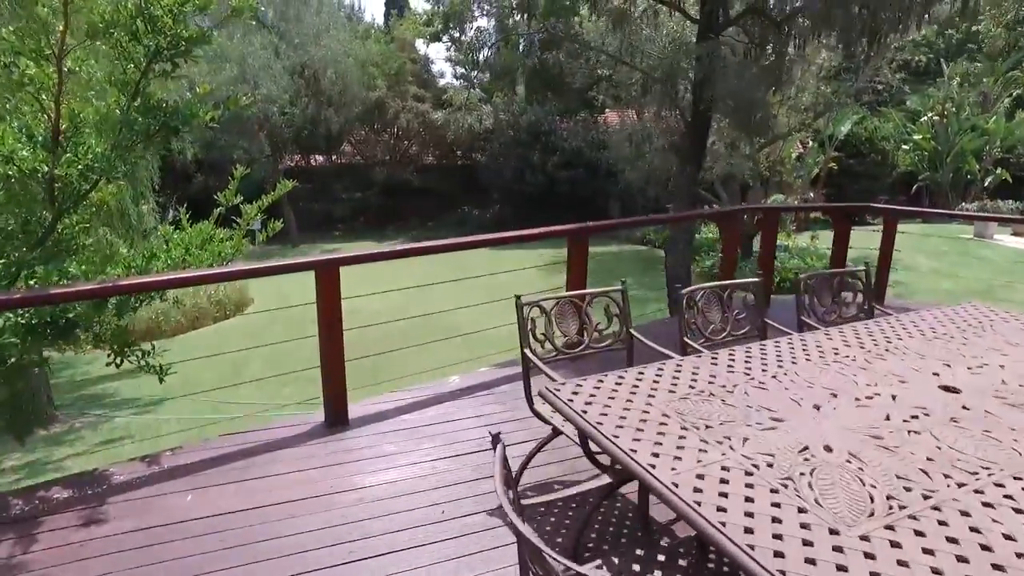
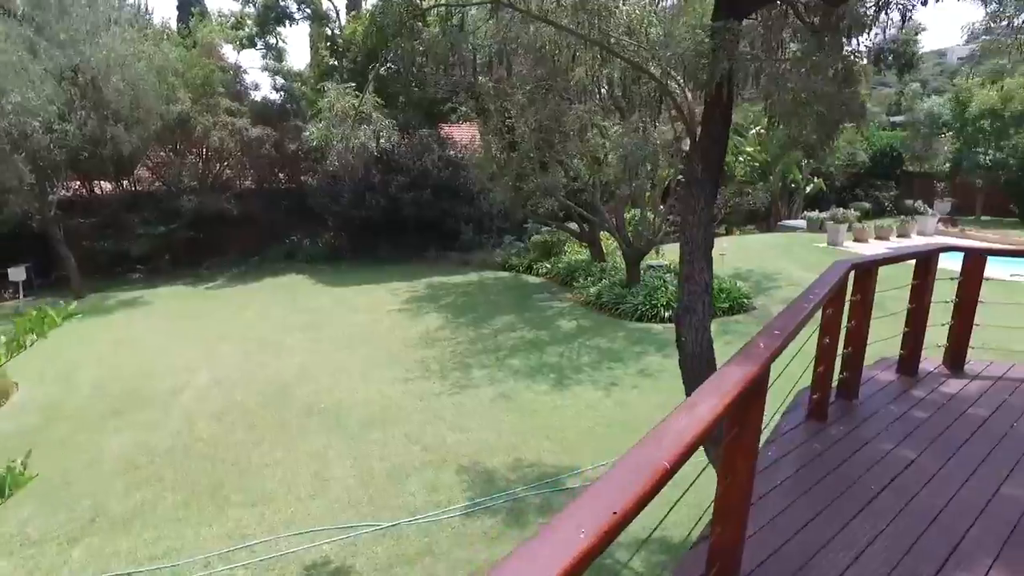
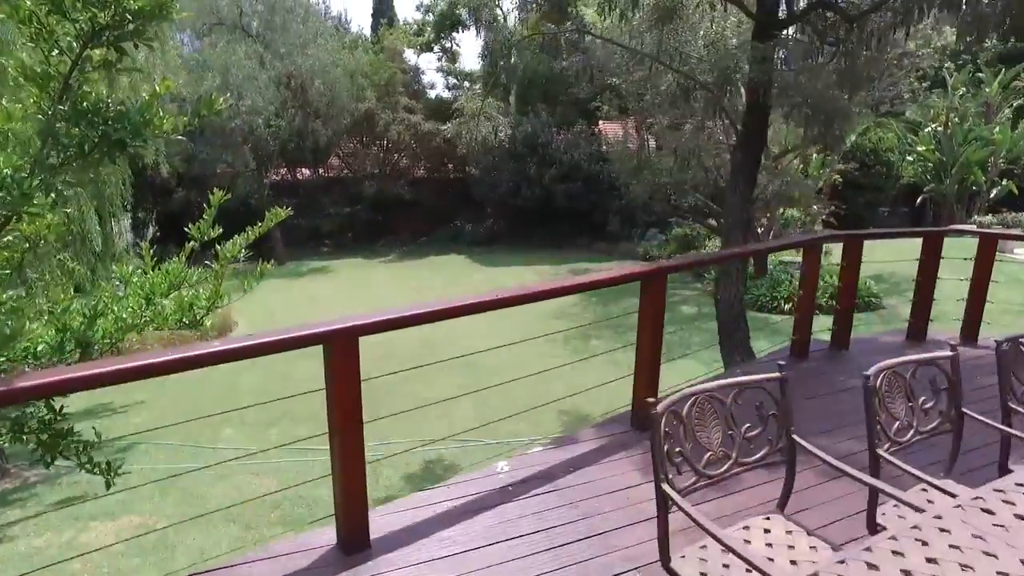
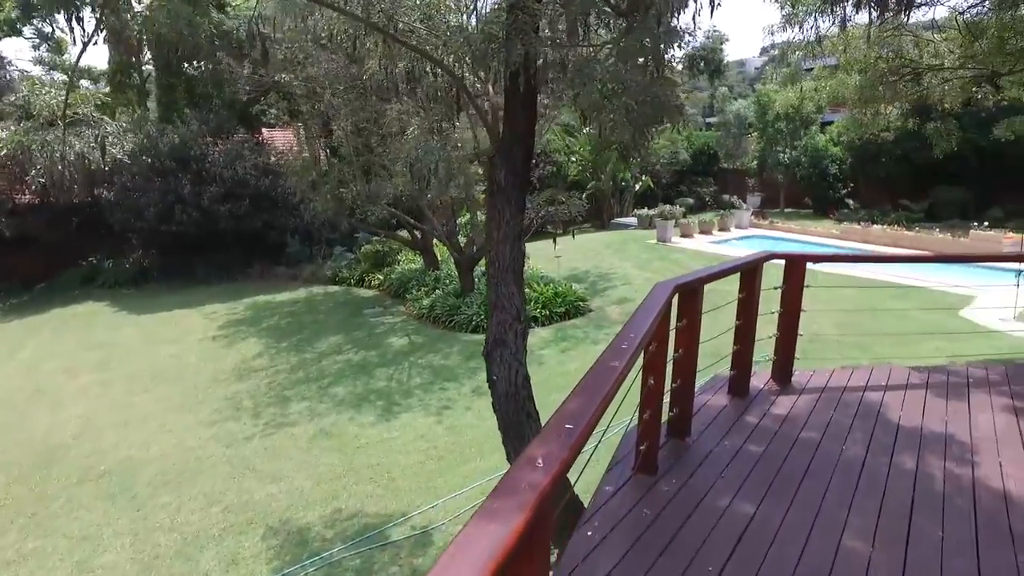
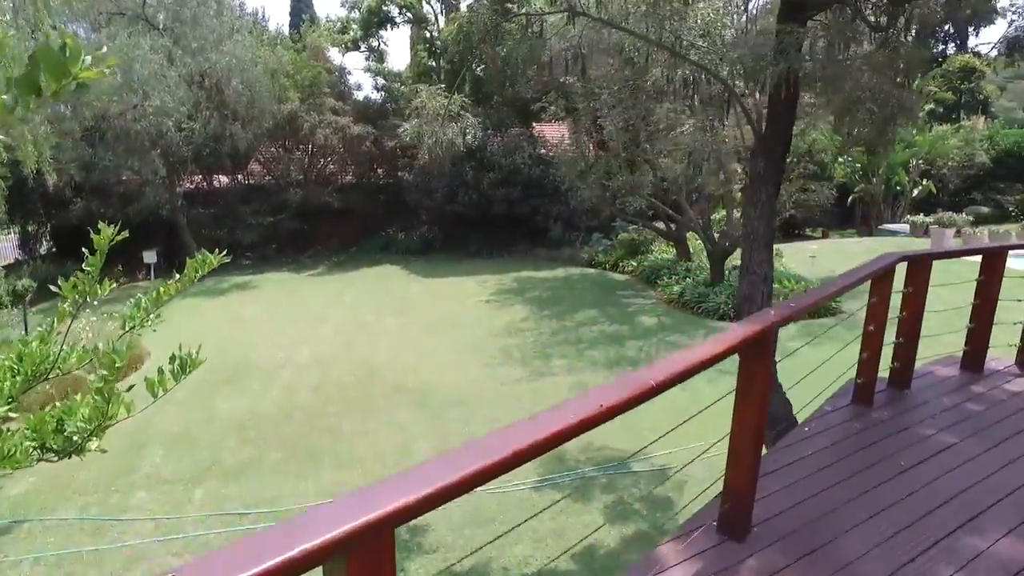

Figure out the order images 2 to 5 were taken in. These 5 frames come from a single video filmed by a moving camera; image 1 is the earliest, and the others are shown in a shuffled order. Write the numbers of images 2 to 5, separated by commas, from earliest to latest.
3, 5, 2, 4
